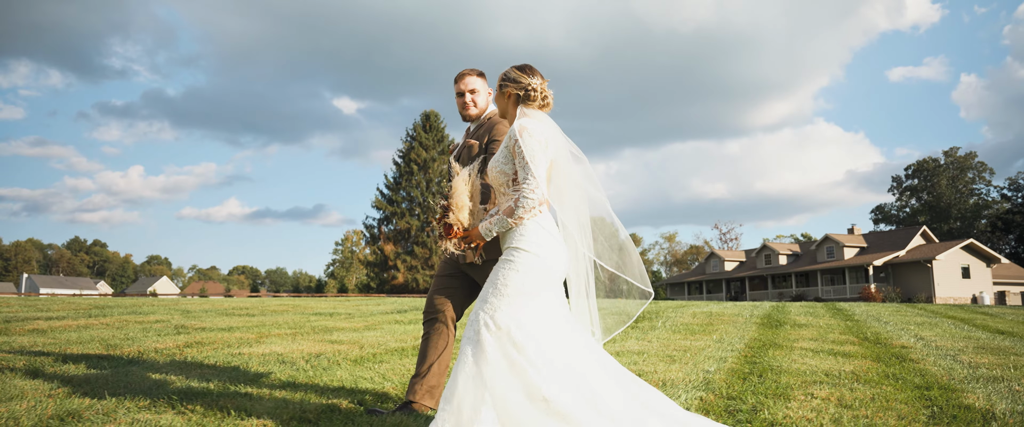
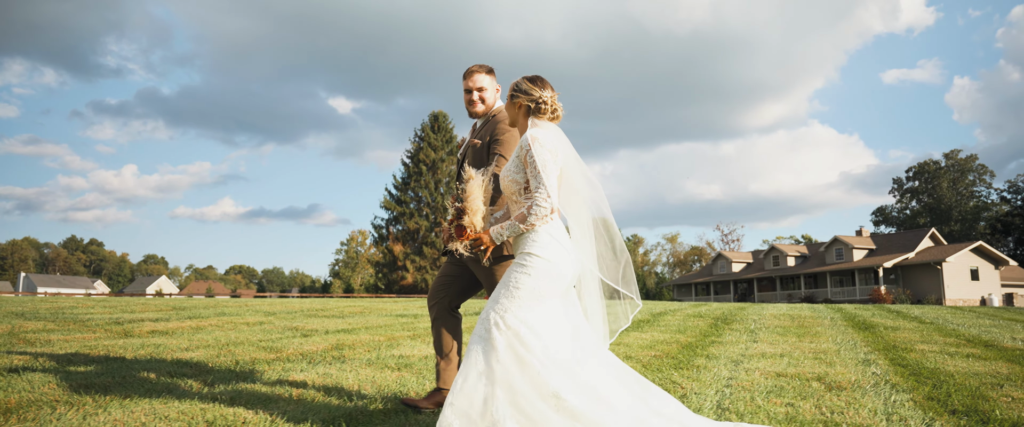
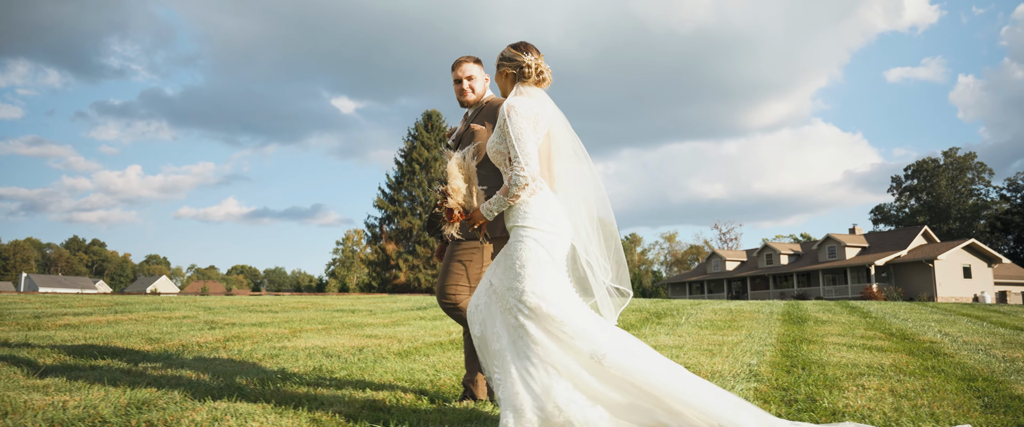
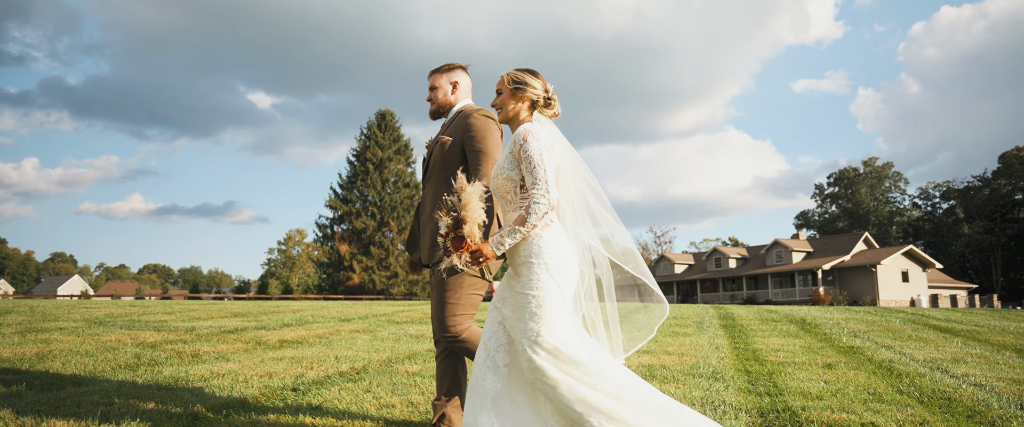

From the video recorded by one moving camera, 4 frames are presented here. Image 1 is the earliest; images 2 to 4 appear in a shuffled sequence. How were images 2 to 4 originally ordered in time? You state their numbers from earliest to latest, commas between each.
3, 2, 4
